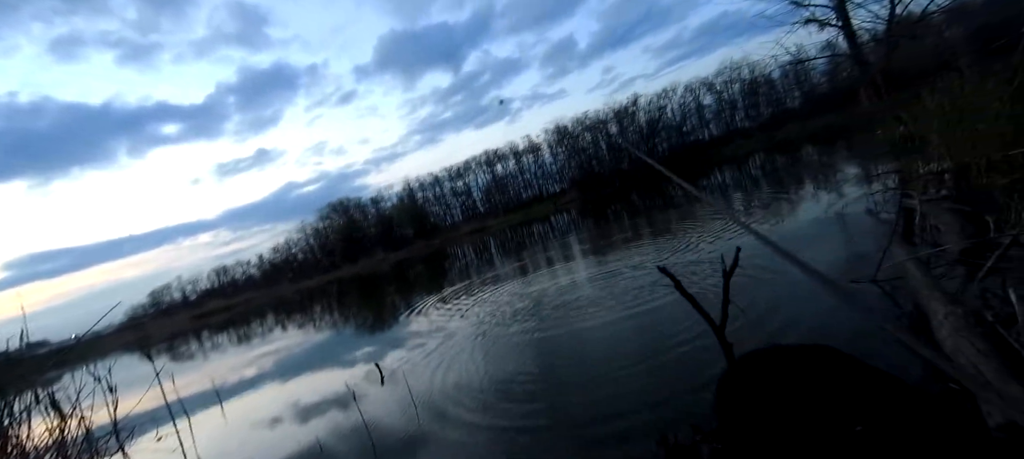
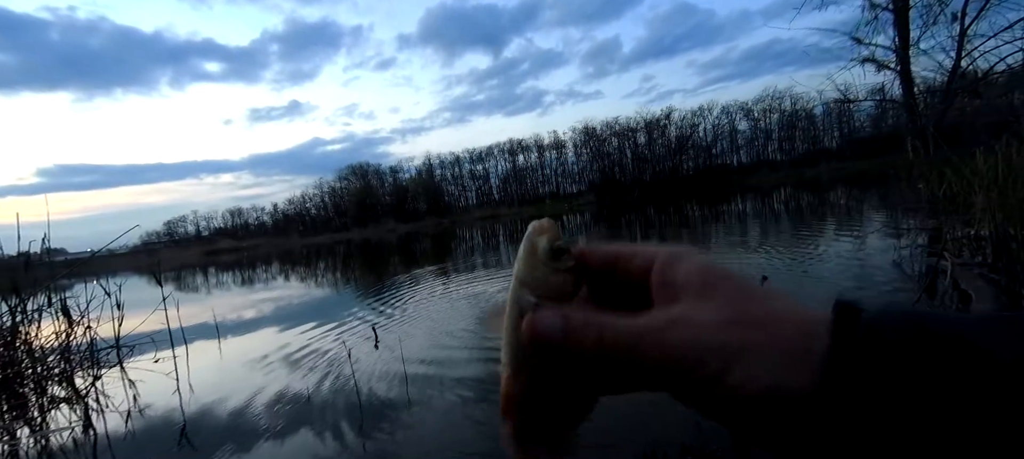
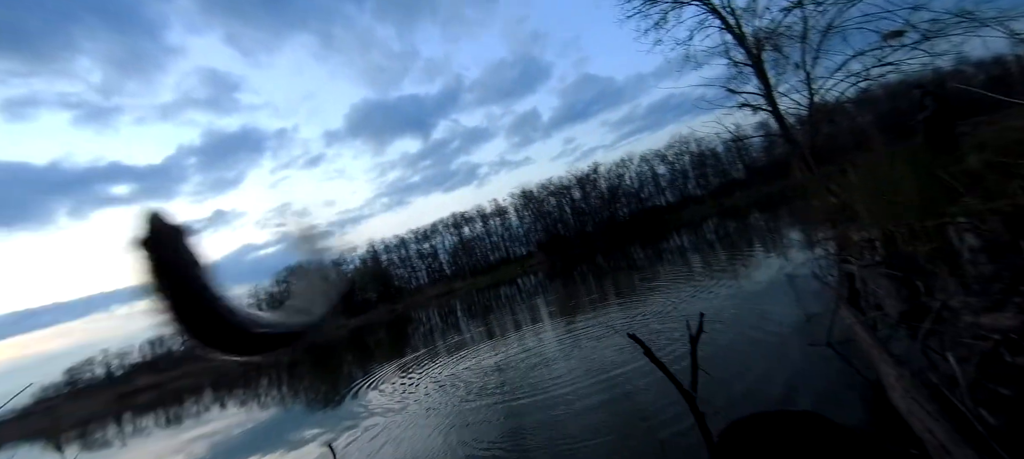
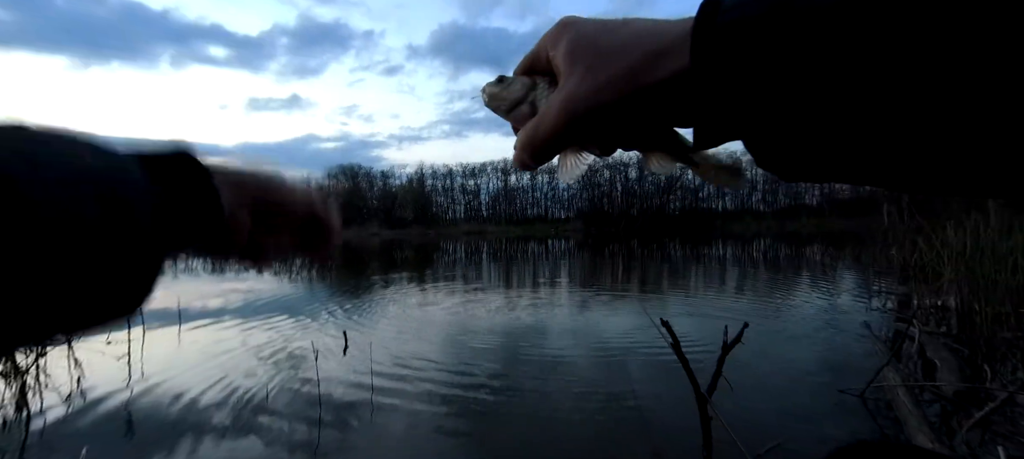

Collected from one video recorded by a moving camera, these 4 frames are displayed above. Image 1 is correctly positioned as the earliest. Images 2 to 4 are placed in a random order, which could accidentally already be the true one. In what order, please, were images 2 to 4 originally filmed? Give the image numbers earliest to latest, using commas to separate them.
3, 2, 4
